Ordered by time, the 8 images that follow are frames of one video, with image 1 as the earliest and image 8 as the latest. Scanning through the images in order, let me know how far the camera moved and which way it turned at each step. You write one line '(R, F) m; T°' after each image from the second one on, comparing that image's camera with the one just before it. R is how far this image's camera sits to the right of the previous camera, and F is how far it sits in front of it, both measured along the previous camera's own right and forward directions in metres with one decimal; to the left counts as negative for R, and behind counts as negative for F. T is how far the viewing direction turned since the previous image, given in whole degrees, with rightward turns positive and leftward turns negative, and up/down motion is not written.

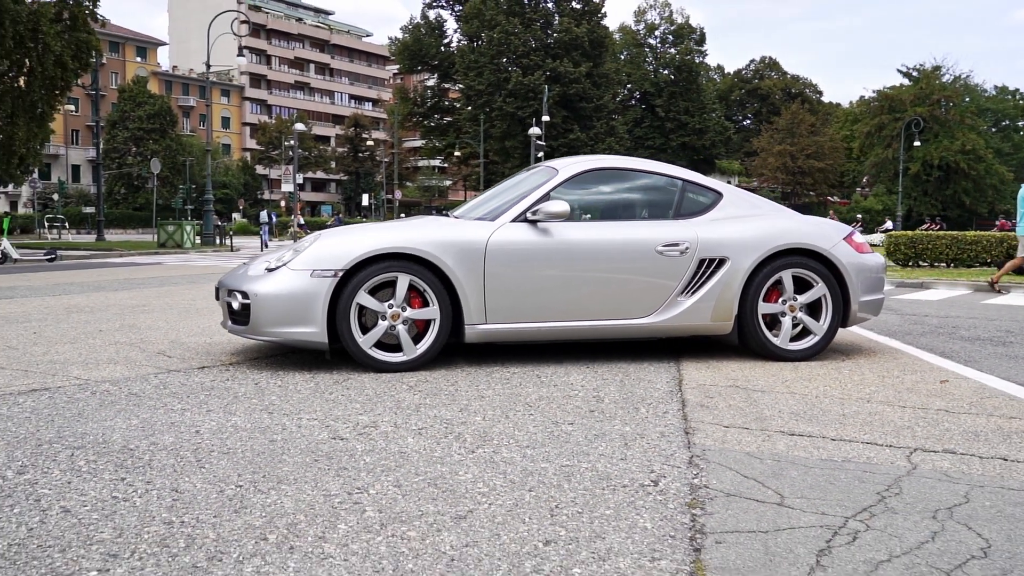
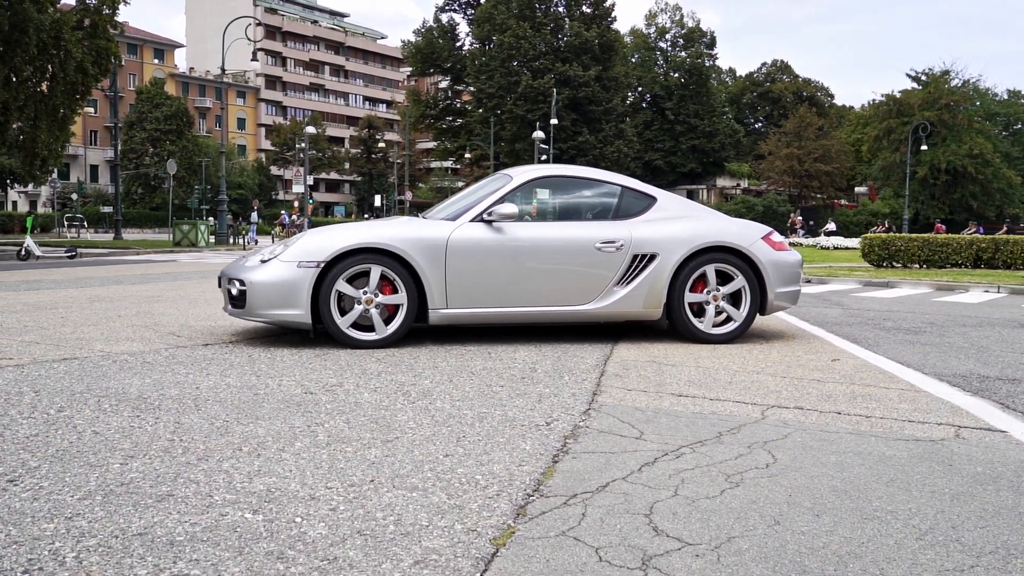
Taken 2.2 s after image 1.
(+0.4, -1.0) m; -1°
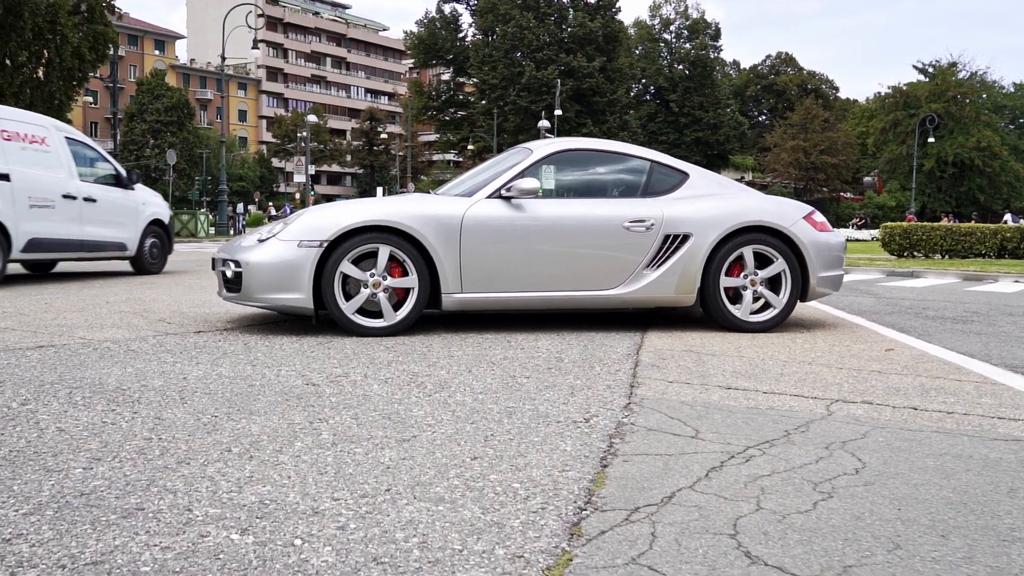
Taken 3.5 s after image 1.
(-0.1, +0.6) m; 0°
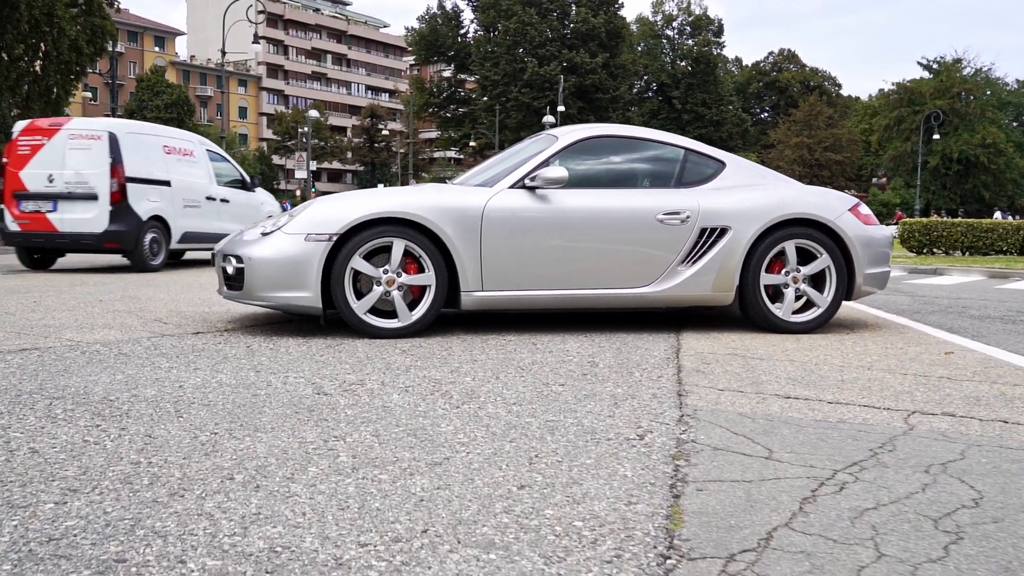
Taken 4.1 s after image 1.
(-0.2, +0.5) m; 0°
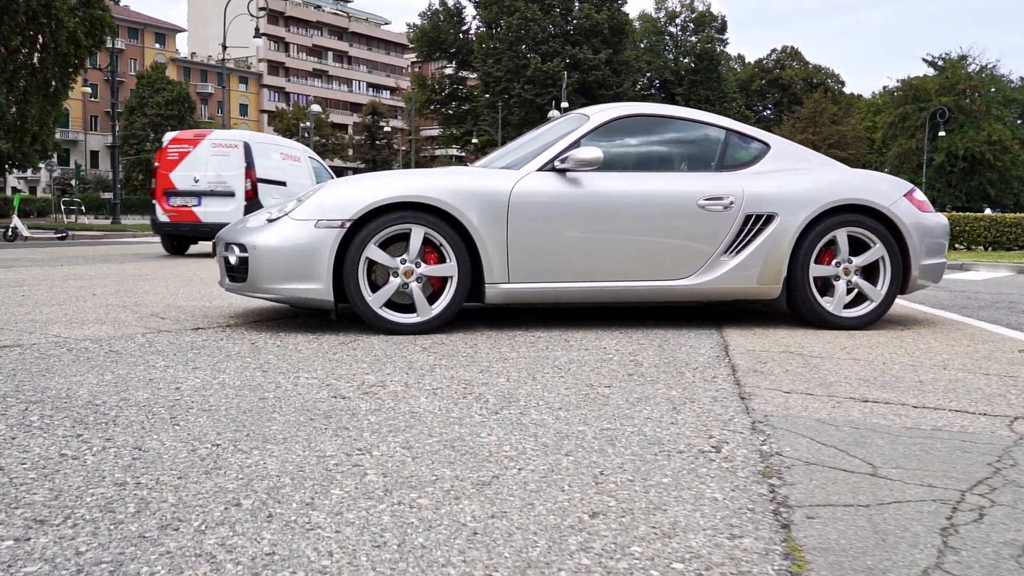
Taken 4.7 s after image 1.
(-0.2, +0.5) m; 0°
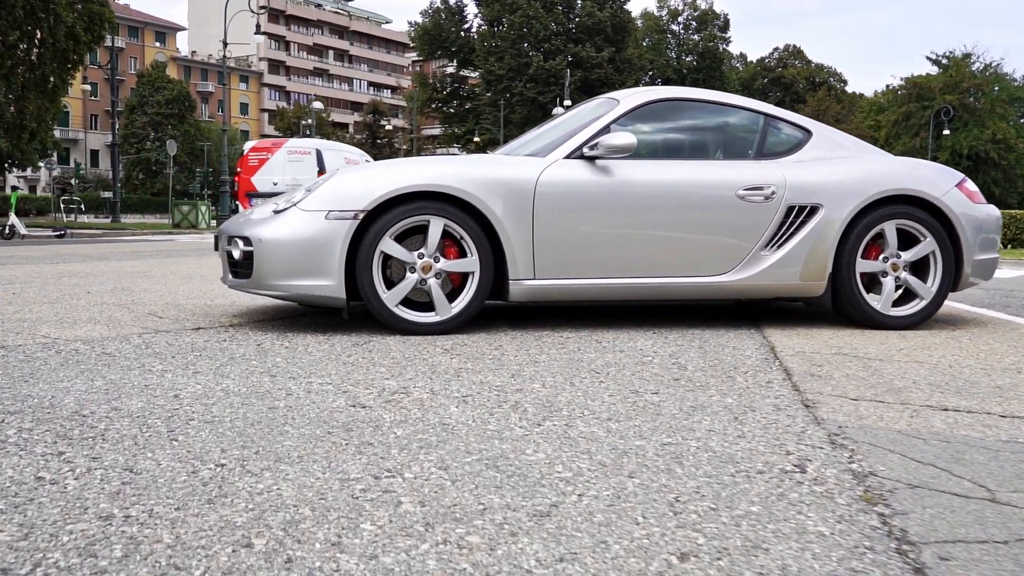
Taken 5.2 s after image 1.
(-0.1, +0.4) m; 0°
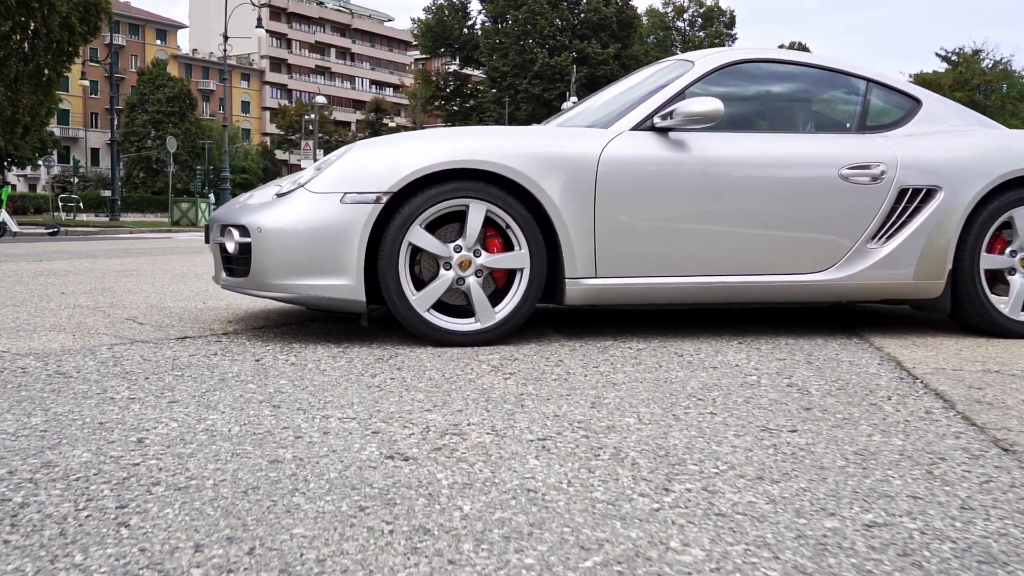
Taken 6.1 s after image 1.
(-0.2, +0.9) m; 0°
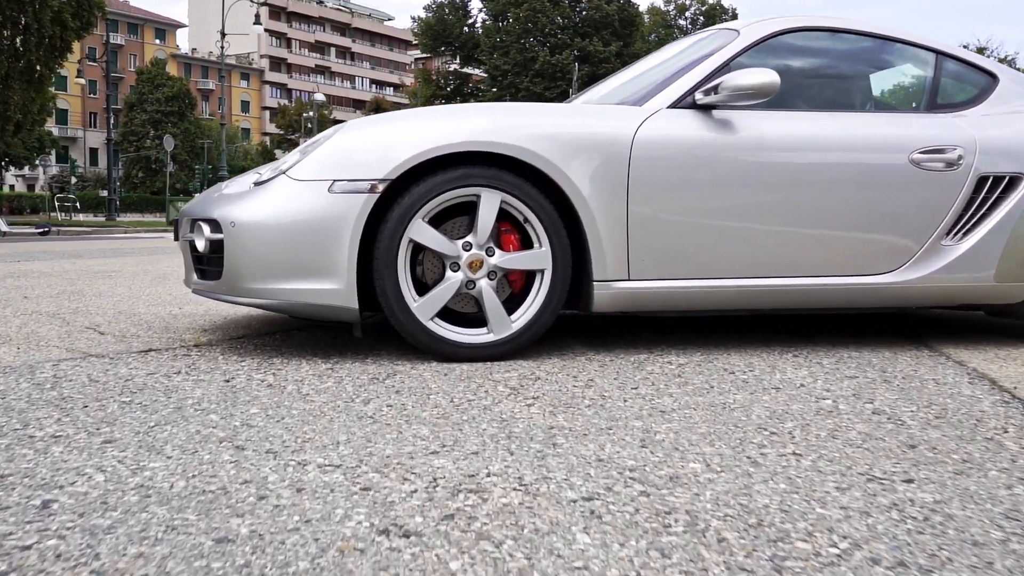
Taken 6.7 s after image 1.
(-0.1, +0.6) m; 0°
